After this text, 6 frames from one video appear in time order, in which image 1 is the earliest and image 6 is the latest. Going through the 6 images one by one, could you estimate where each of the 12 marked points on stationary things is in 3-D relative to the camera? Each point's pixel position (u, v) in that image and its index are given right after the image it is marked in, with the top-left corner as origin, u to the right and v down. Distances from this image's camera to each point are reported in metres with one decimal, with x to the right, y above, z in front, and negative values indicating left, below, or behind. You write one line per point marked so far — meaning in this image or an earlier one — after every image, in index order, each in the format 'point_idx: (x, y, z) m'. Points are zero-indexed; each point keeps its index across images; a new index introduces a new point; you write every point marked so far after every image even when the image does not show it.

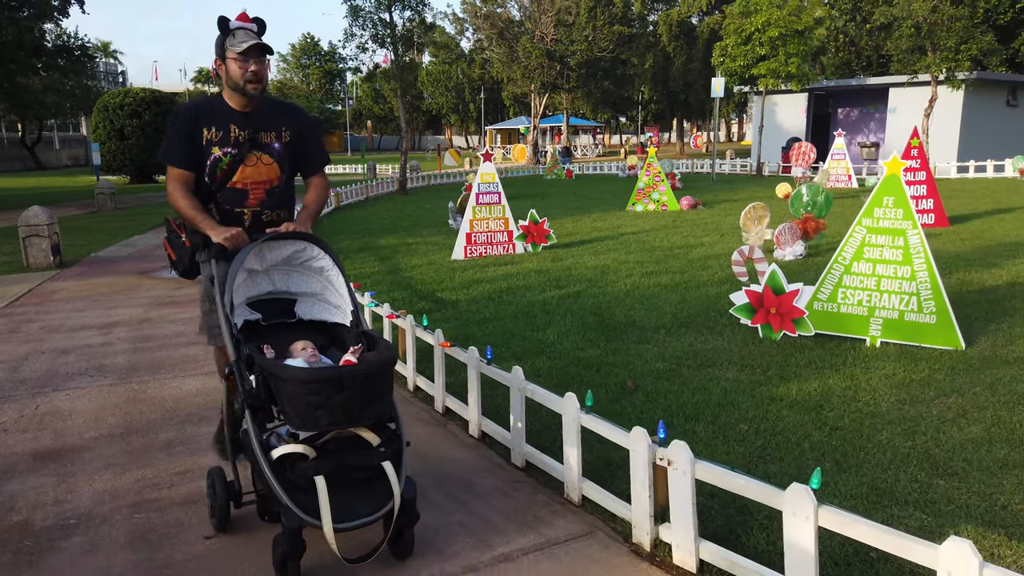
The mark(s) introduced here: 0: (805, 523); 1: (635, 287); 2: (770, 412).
0: (+1.1, -0.9, +2.7) m
1: (+1.4, 0.0, +8.2) m
2: (+1.7, -0.8, +4.7) m
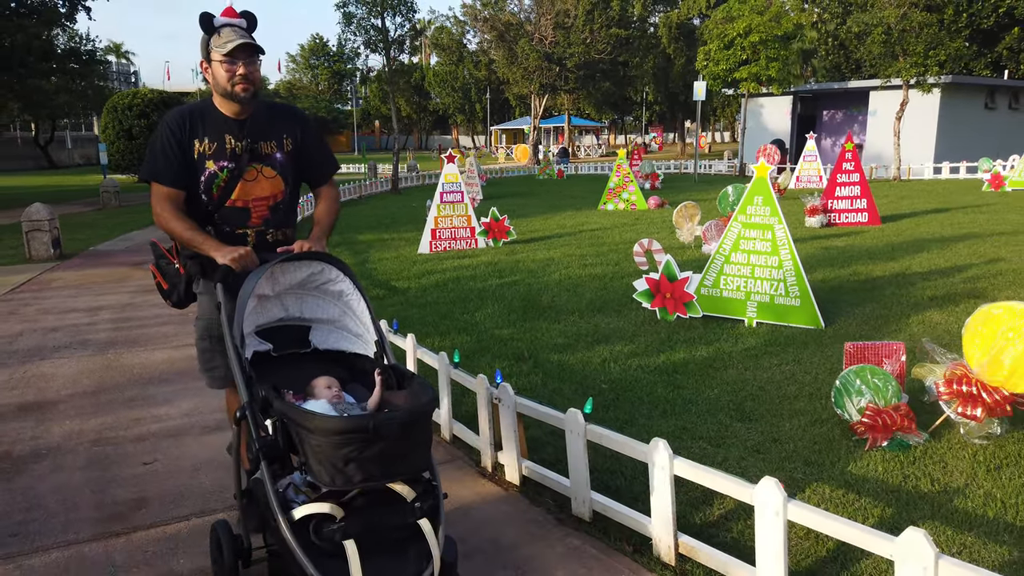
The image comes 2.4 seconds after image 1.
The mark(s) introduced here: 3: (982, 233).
0: (+0.3, -0.7, +3.6) m
1: (+0.7, +0.1, +9.1) m
2: (+0.9, -0.7, +5.6) m
3: (+7.0, +0.8, +10.7) m
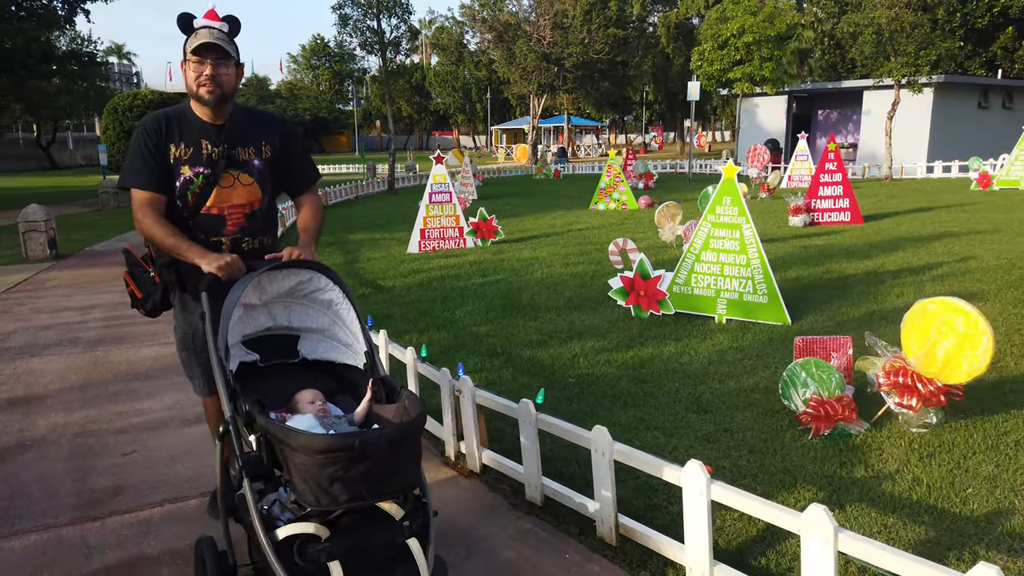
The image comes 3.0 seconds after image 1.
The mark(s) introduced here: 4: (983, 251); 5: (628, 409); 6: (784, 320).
0: (+0.1, -0.7, +3.8) m
1: (+0.5, +0.2, +9.3) m
2: (+0.7, -0.6, +5.8) m
3: (+6.8, +0.9, +10.9) m
4: (+6.0, +0.5, +9.2) m
5: (+0.8, -0.8, +4.9) m
6: (+2.5, -0.3, +6.6) m
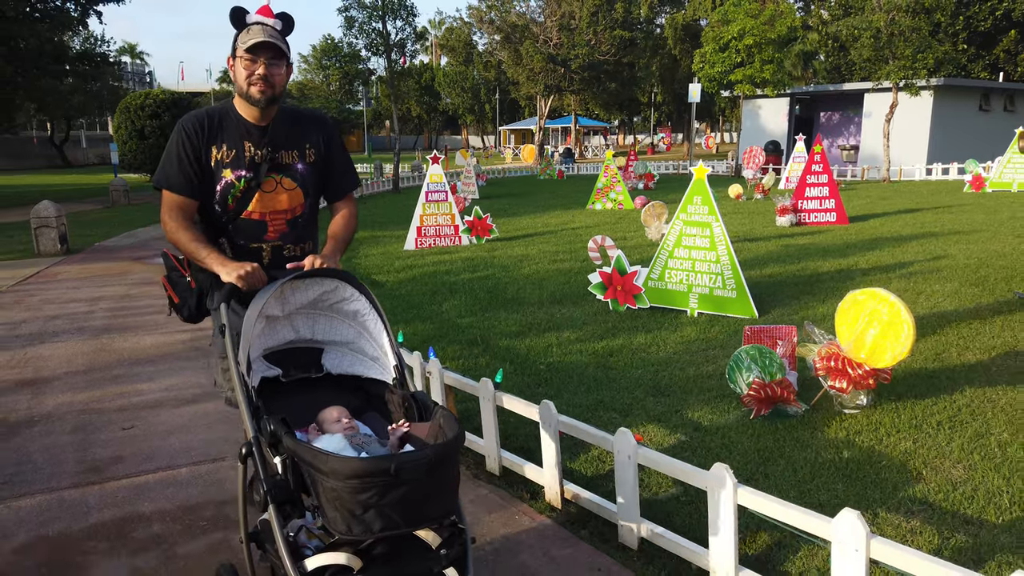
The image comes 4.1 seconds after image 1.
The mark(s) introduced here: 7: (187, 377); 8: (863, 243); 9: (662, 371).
0: (-0.1, -0.7, +4.2) m
1: (+0.3, +0.2, +9.7) m
2: (+0.5, -0.6, +6.1) m
3: (+6.6, +0.9, +11.1) m
4: (+5.9, +0.5, +9.5) m
5: (+0.6, -0.8, +5.2) m
6: (+2.3, -0.2, +7.0) m
7: (-2.8, -0.8, +6.1) m
8: (+5.1, +0.7, +10.4) m
9: (+1.2, -0.7, +5.7) m
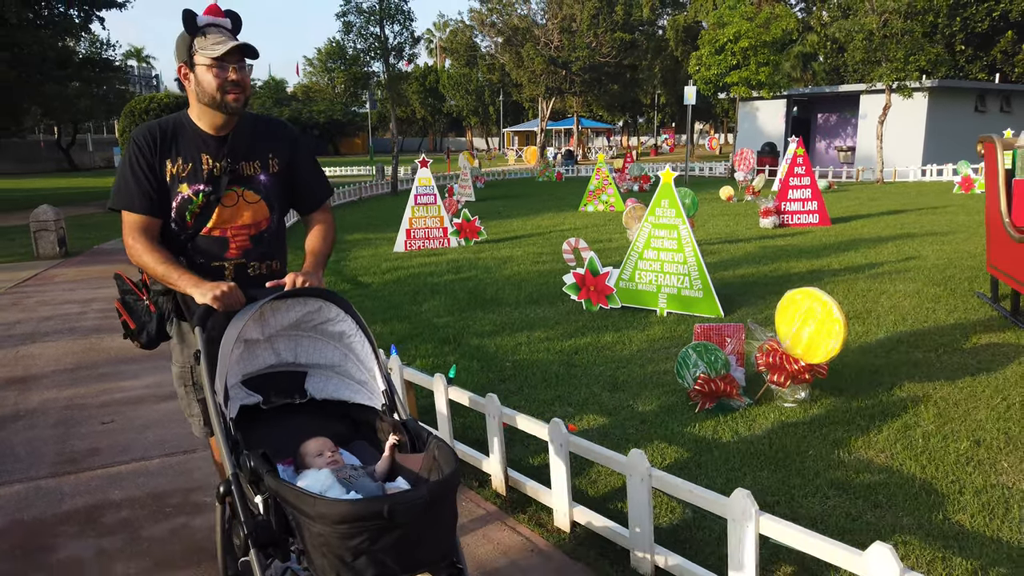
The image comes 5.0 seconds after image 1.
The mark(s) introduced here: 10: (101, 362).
0: (-0.4, -0.7, +4.4) m
1: (+0.1, +0.2, +9.9) m
2: (+0.2, -0.6, +6.4) m
3: (+6.4, +0.9, +11.3) m
4: (+5.6, +0.5, +9.7) m
5: (+0.3, -0.8, +5.5) m
6: (+2.1, -0.2, +7.2) m
7: (-3.1, -0.8, +6.4) m
8: (+4.9, +0.6, +10.6) m
9: (+0.9, -0.7, +5.9) m
10: (-3.9, -0.7, +6.8) m
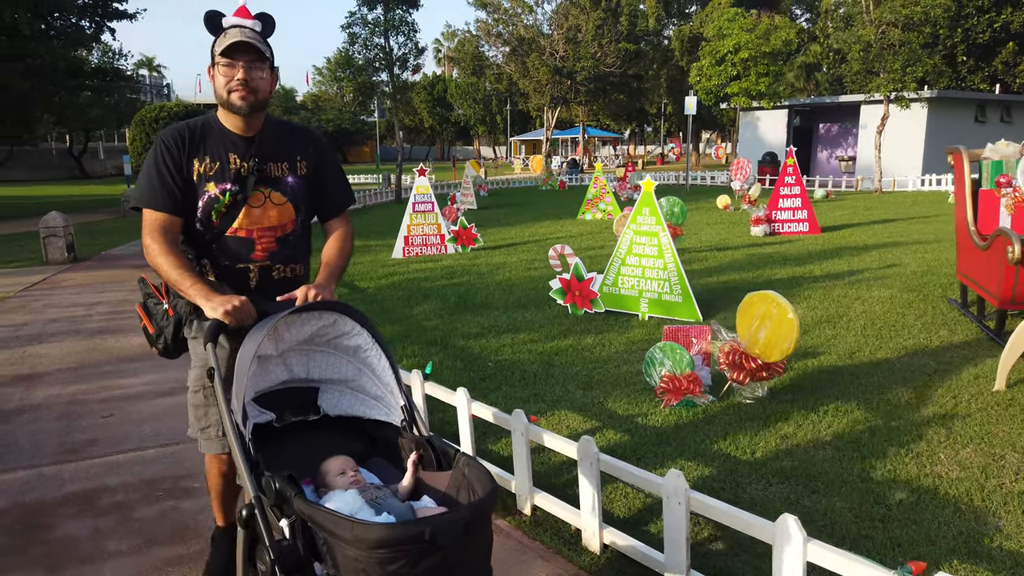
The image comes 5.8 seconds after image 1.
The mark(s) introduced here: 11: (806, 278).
0: (-0.6, -0.7, +4.7) m
1: (-0.1, +0.1, +10.2) m
2: (+0.1, -0.6, +6.6) m
3: (+6.3, +0.8, +11.5) m
4: (+5.5, +0.4, +9.9) m
5: (+0.1, -0.8, +5.7) m
6: (+1.9, -0.3, +7.5) m
7: (-3.2, -0.8, +6.7) m
8: (+4.7, +0.5, +10.8) m
9: (+0.7, -0.7, +6.1) m
10: (-4.0, -0.7, +7.1) m
11: (+3.7, +0.1, +8.9) m
